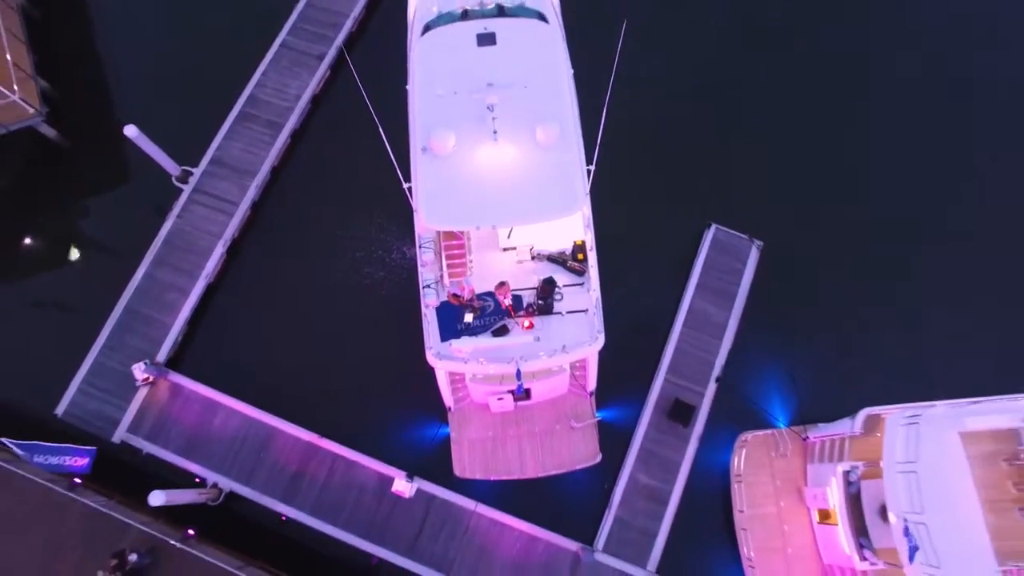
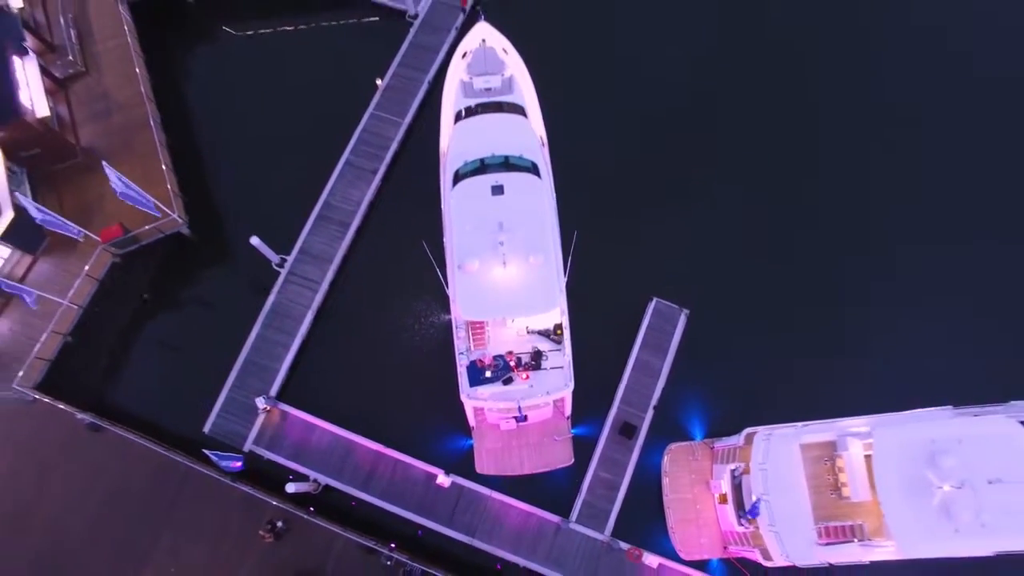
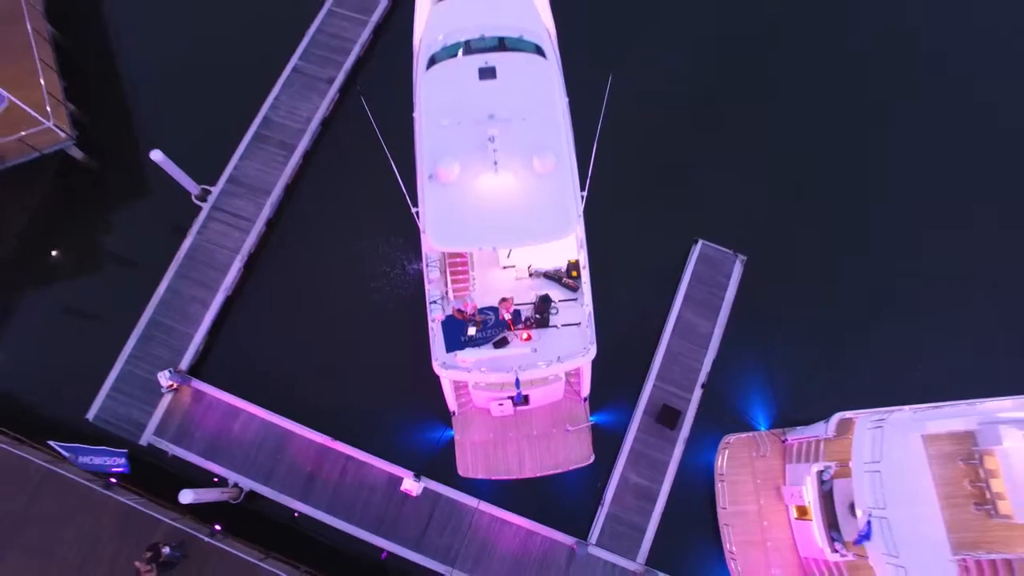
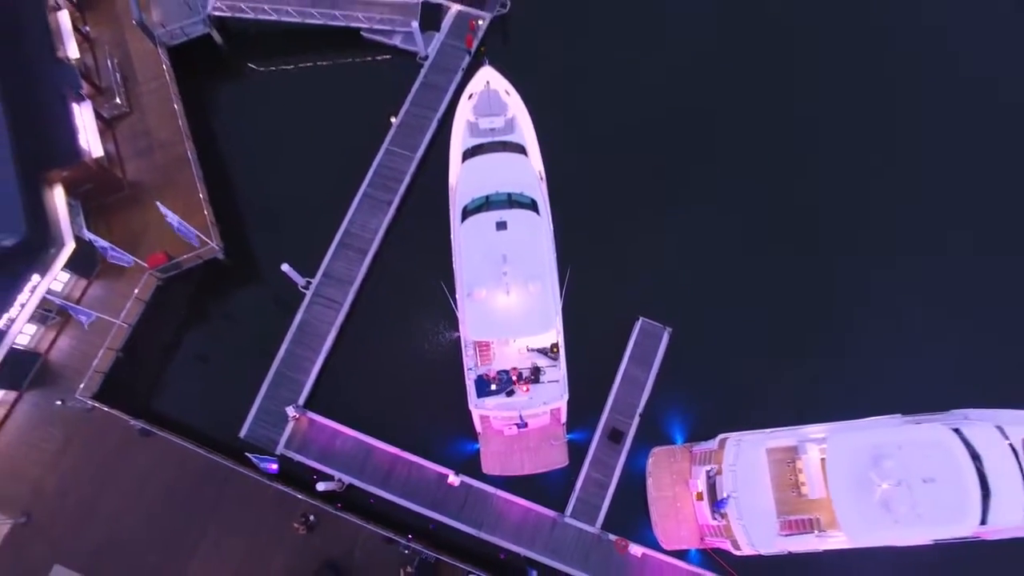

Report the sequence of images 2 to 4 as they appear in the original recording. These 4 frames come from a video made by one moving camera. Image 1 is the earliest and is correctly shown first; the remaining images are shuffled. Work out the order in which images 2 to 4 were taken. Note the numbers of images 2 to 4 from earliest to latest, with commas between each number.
3, 2, 4
